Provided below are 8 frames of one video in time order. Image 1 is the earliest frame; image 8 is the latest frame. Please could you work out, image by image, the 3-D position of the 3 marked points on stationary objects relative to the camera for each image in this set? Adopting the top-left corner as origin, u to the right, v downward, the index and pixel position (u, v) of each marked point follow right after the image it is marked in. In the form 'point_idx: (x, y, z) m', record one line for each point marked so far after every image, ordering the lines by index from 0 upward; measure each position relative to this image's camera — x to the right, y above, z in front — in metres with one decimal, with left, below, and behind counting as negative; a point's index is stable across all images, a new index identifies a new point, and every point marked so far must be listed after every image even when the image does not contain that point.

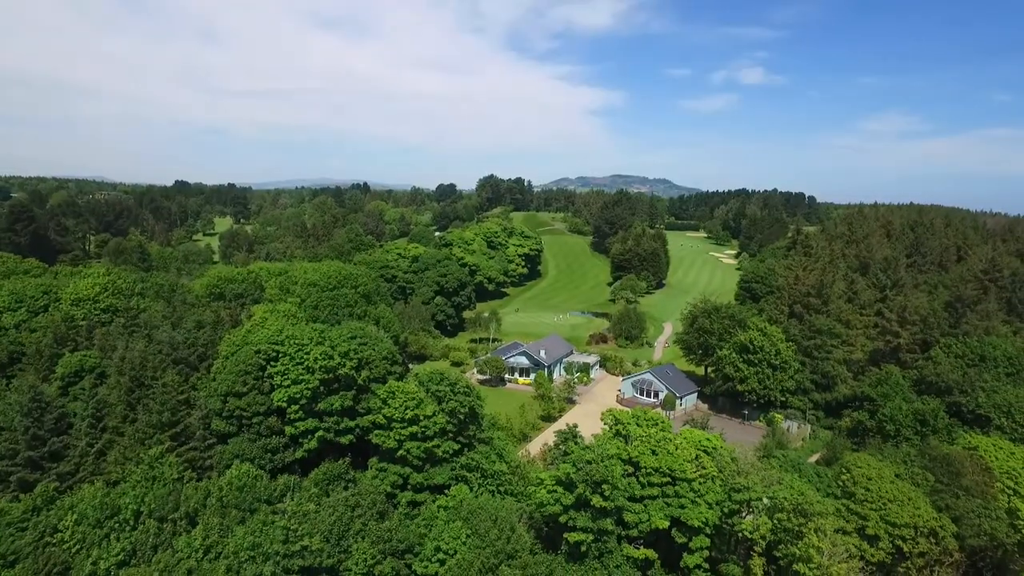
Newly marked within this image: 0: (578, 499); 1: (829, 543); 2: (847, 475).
0: (+1.4, -4.3, +14.6) m
1: (+6.1, -4.9, +13.4) m
2: (+7.7, -4.4, +16.0) m
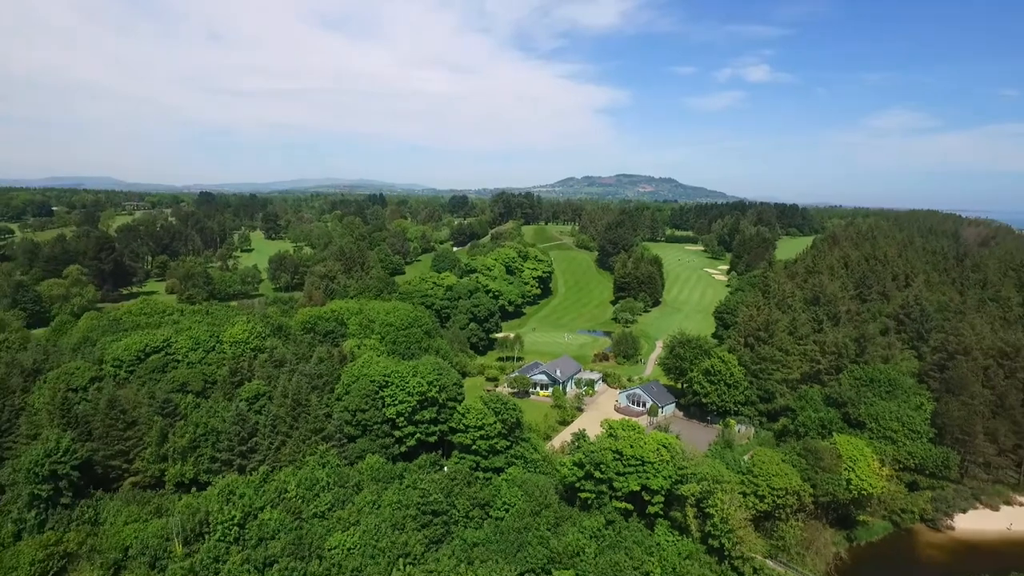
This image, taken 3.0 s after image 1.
0: (+2.6, -6.4, +24.5) m
1: (+7.2, -7.0, +23.3) m
2: (+8.9, -6.4, +25.8) m
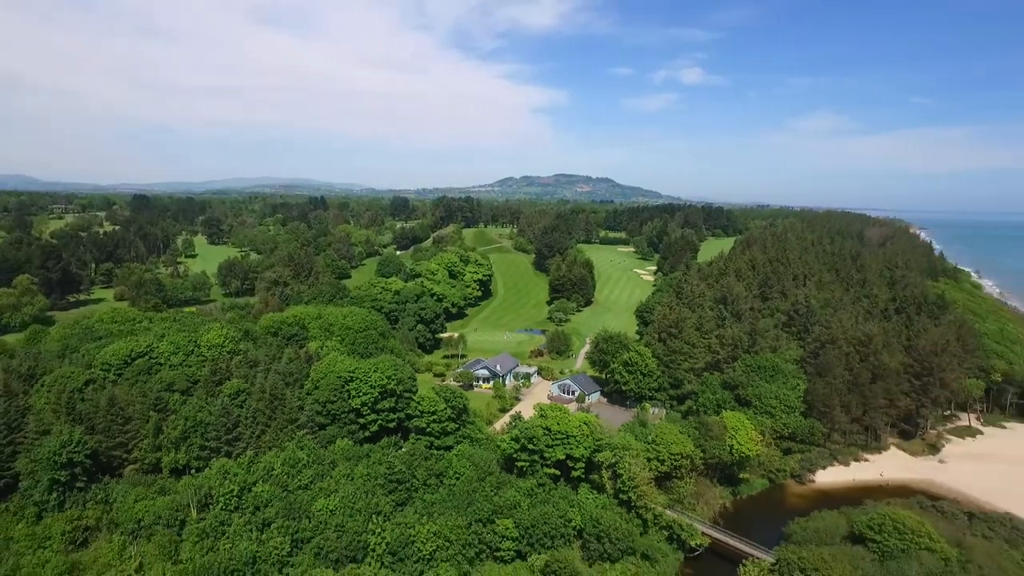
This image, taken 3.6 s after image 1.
0: (+0.4, -6.7, +30.1) m
1: (+5.2, -7.3, +29.2) m
2: (+6.6, -6.7, +31.9) m
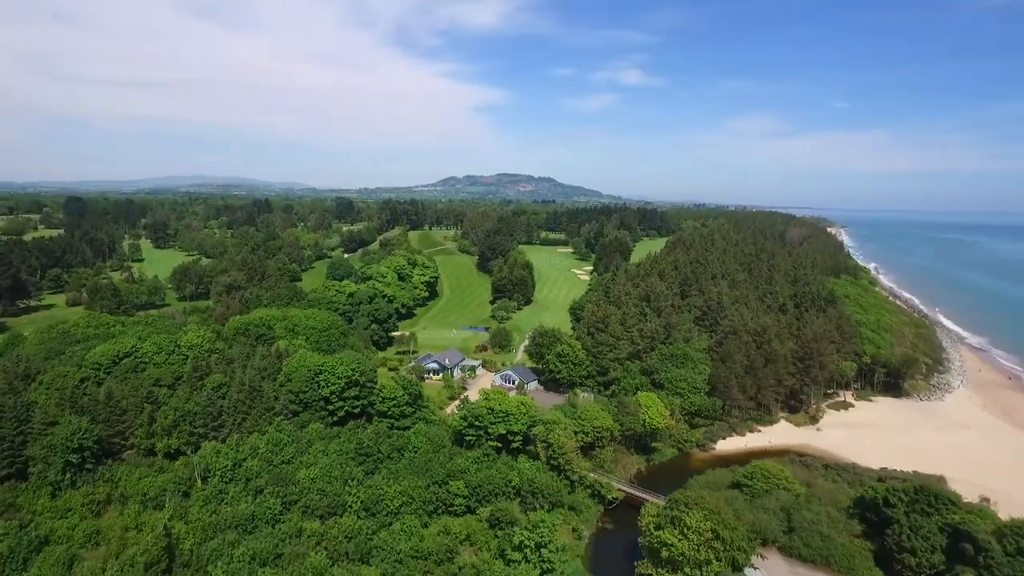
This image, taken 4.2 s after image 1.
0: (-2.1, -6.9, +35.9) m
1: (+2.7, -7.4, +35.4) m
2: (+3.9, -6.8, +38.2) m
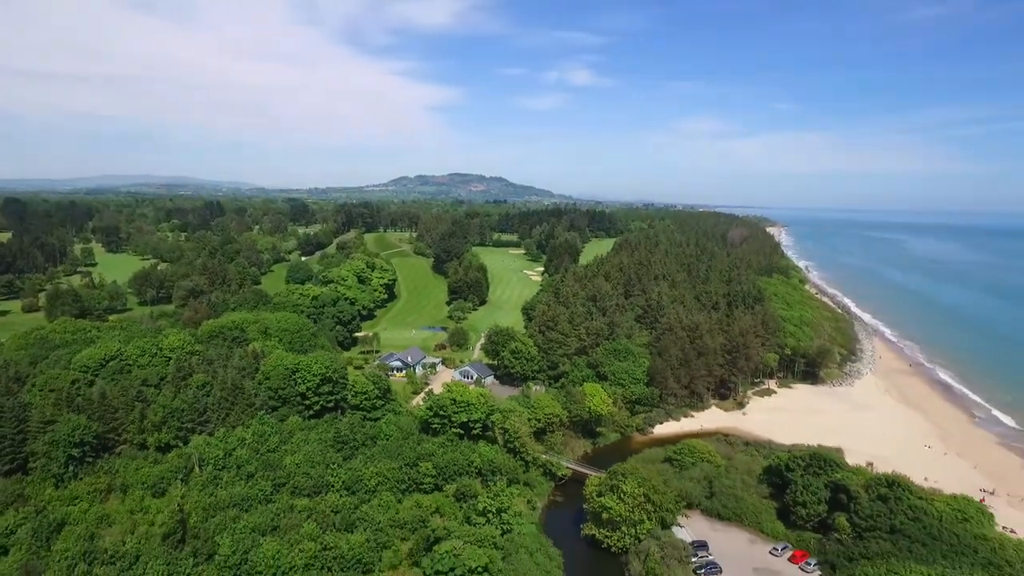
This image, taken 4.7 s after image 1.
0: (-4.4, -7.1, +40.3) m
1: (+0.5, -7.6, +40.1) m
2: (+1.5, -6.9, +43.0) m
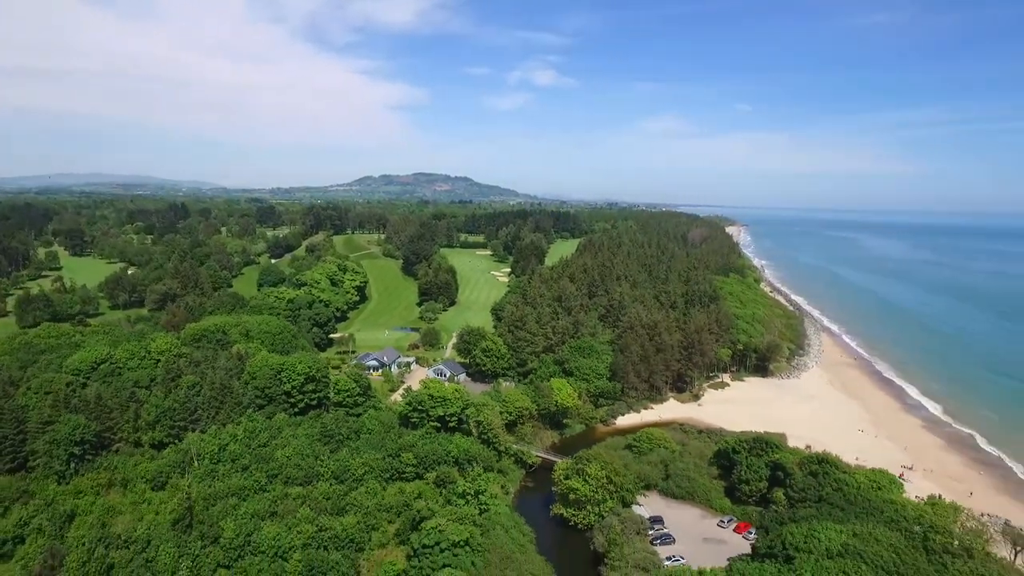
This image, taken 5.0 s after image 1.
0: (-6.0, -7.4, +43.3) m
1: (-1.1, -7.8, +43.4) m
2: (-0.3, -7.1, +46.3) m
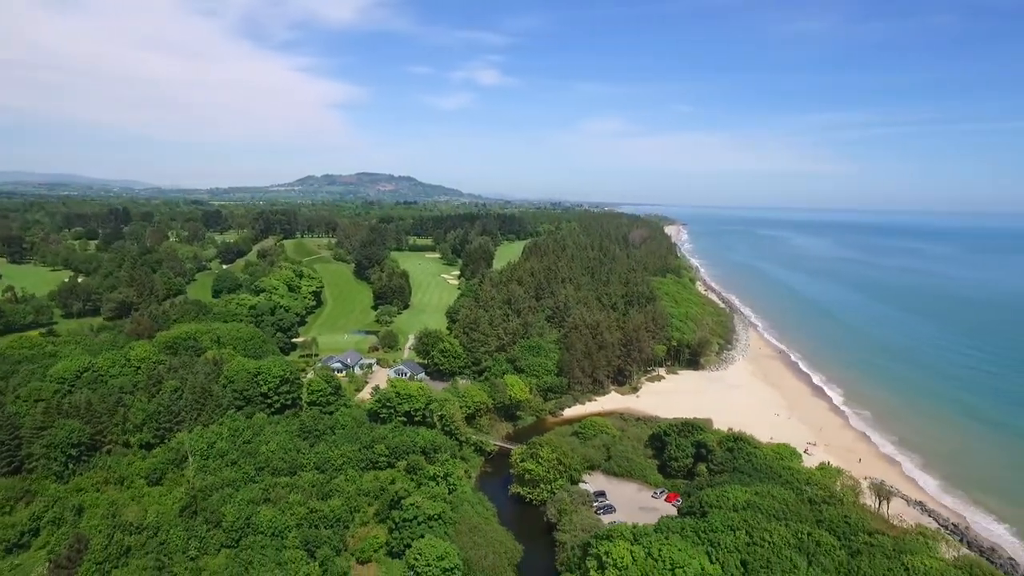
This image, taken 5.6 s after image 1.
0: (-8.7, -8.0, +47.9) m
1: (-3.9, -8.3, +48.4) m
2: (-3.3, -7.6, +51.3) m
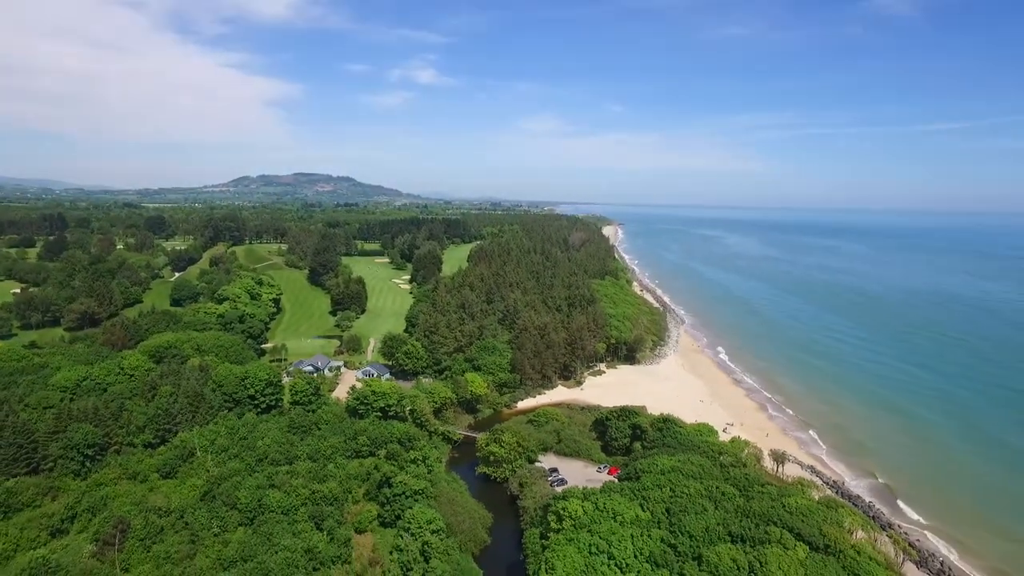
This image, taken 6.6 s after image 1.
0: (-11.6, -8.8, +54.2) m
1: (-6.8, -9.0, +55.1) m
2: (-6.5, -8.4, +58.1) m
